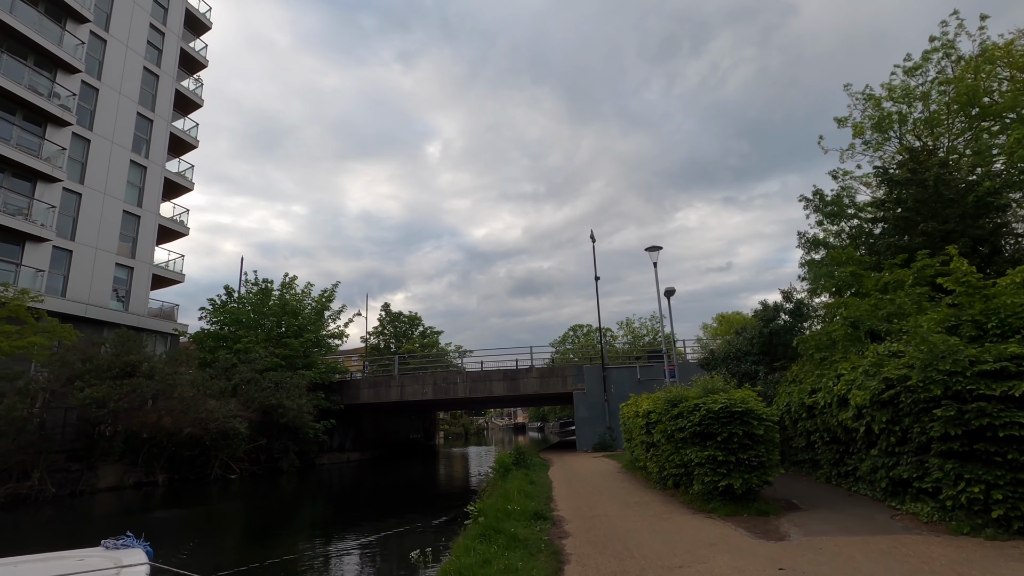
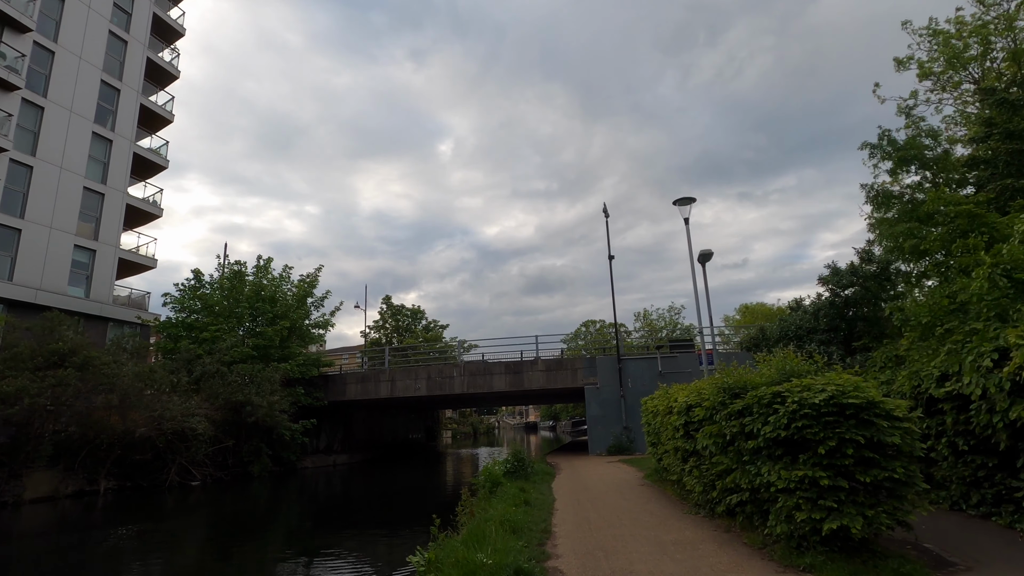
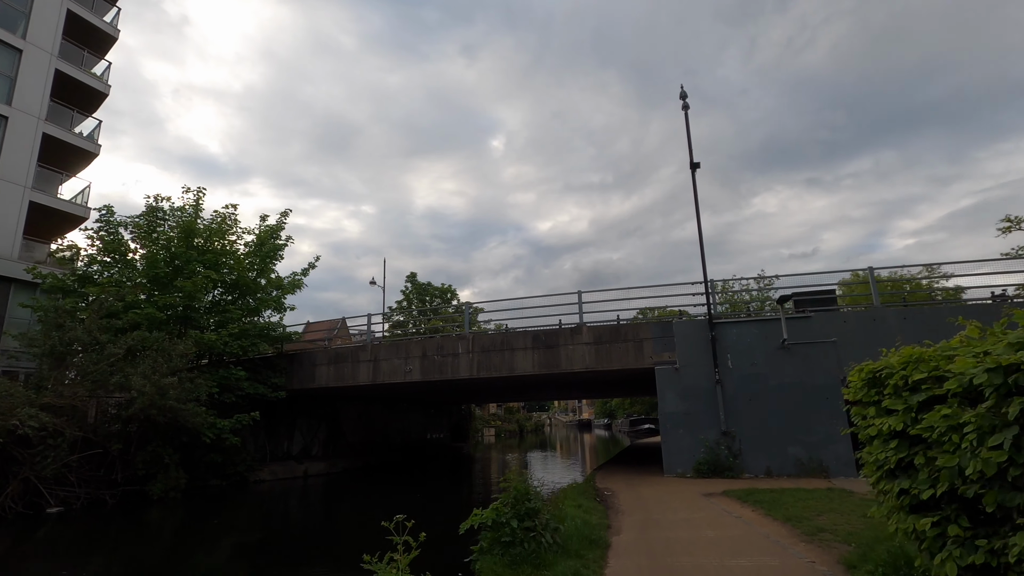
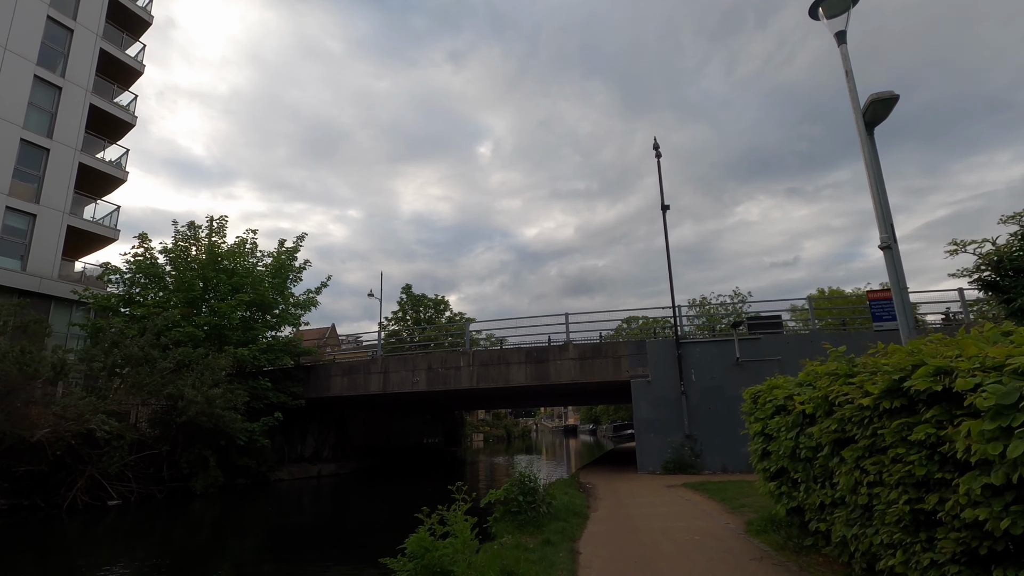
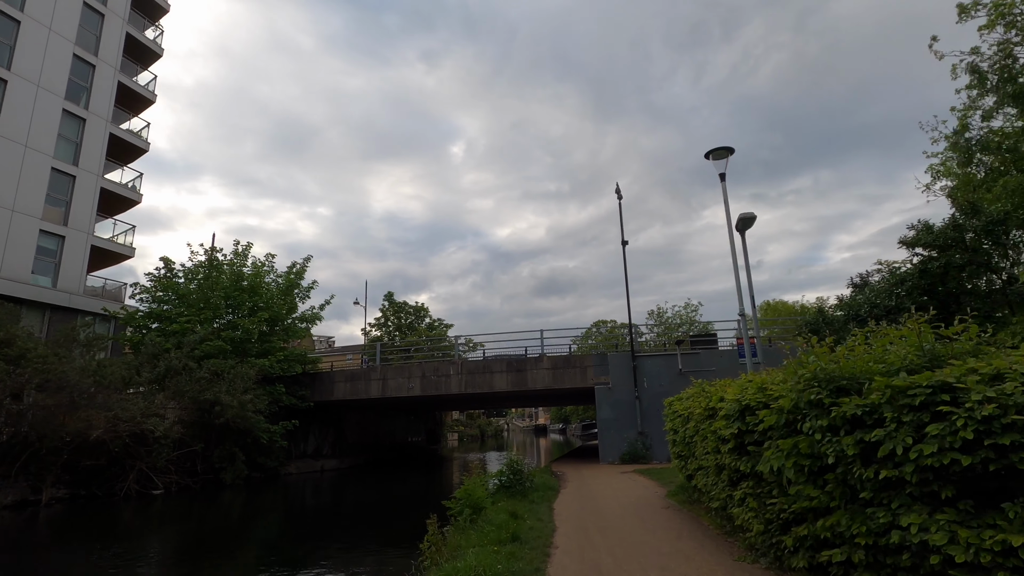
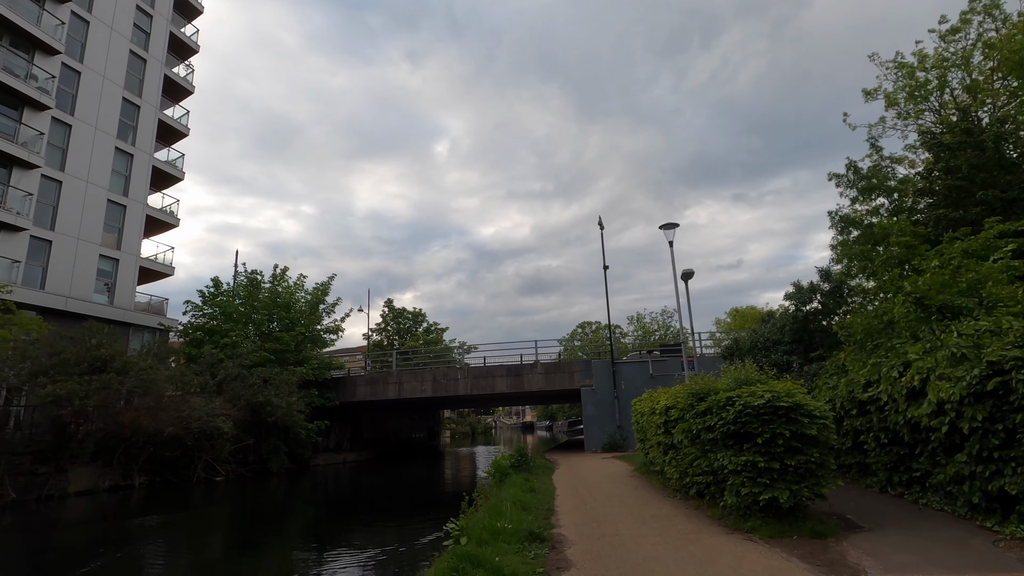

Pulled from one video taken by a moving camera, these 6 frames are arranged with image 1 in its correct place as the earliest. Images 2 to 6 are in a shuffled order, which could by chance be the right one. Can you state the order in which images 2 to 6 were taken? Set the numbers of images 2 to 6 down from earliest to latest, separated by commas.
6, 2, 5, 4, 3
